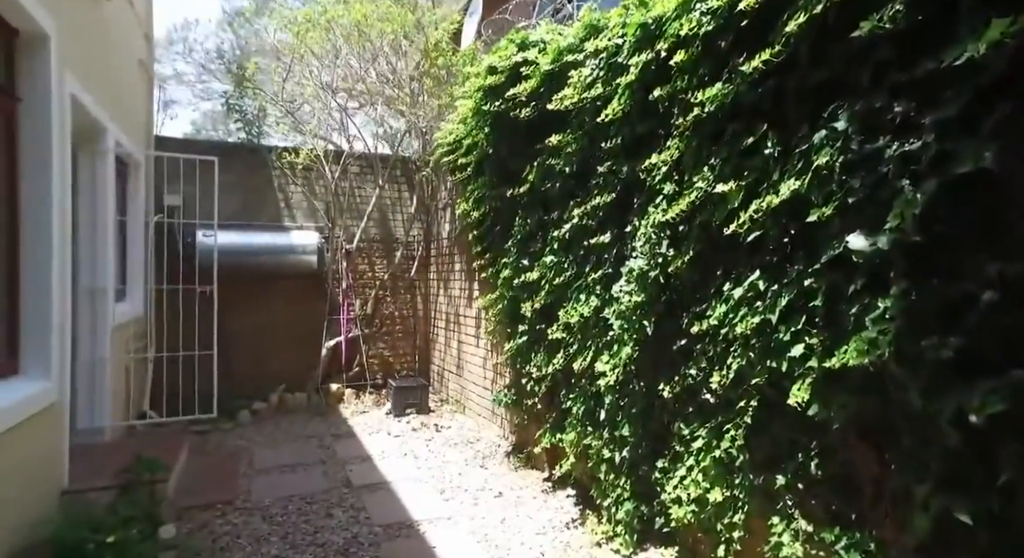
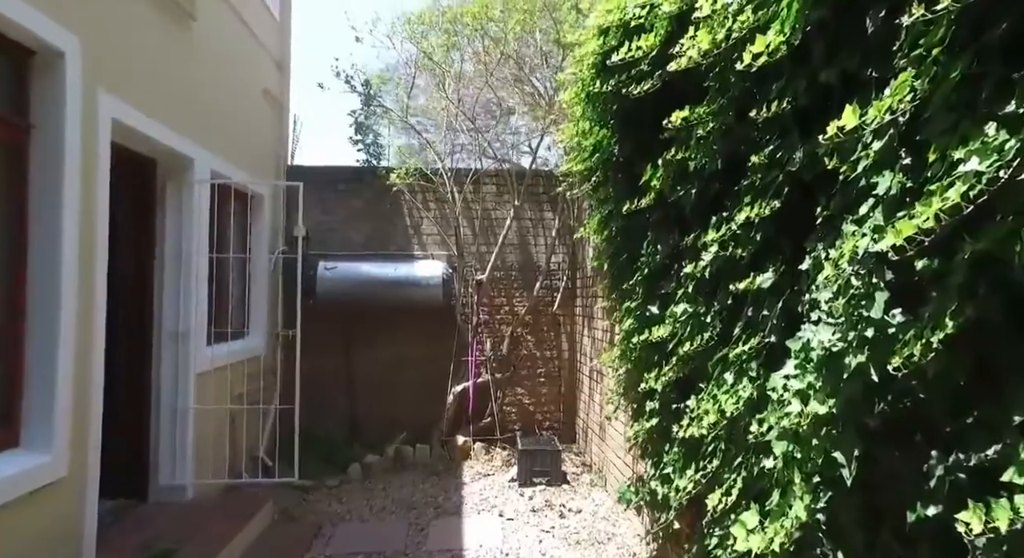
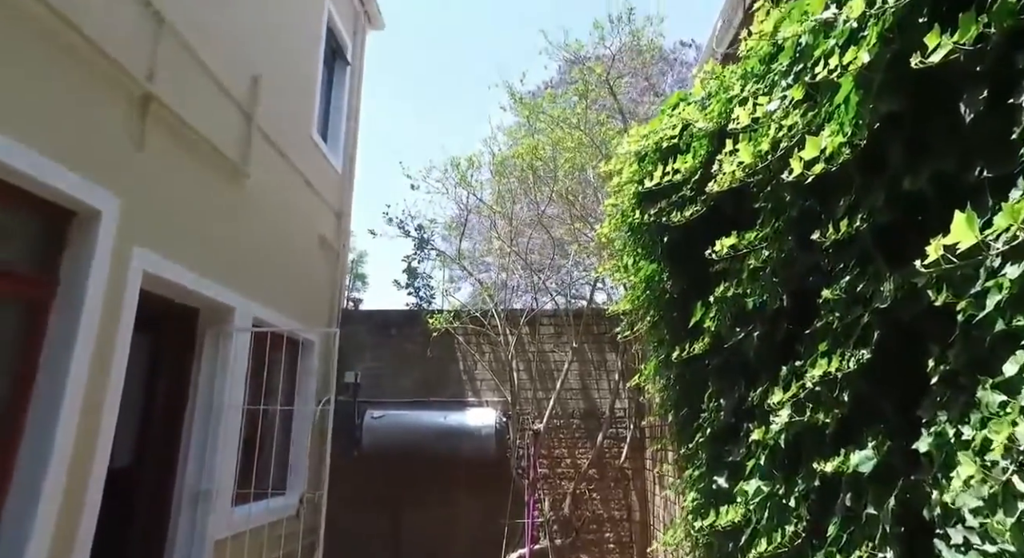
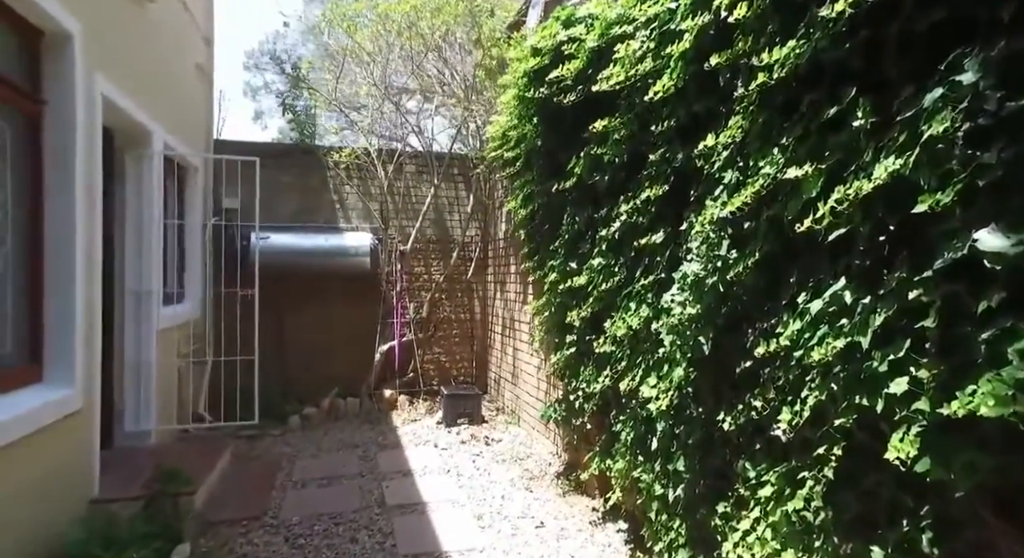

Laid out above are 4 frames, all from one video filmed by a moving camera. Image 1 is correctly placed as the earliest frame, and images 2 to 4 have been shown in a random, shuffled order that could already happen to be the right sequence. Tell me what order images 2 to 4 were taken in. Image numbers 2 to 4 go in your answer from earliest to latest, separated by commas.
4, 2, 3
